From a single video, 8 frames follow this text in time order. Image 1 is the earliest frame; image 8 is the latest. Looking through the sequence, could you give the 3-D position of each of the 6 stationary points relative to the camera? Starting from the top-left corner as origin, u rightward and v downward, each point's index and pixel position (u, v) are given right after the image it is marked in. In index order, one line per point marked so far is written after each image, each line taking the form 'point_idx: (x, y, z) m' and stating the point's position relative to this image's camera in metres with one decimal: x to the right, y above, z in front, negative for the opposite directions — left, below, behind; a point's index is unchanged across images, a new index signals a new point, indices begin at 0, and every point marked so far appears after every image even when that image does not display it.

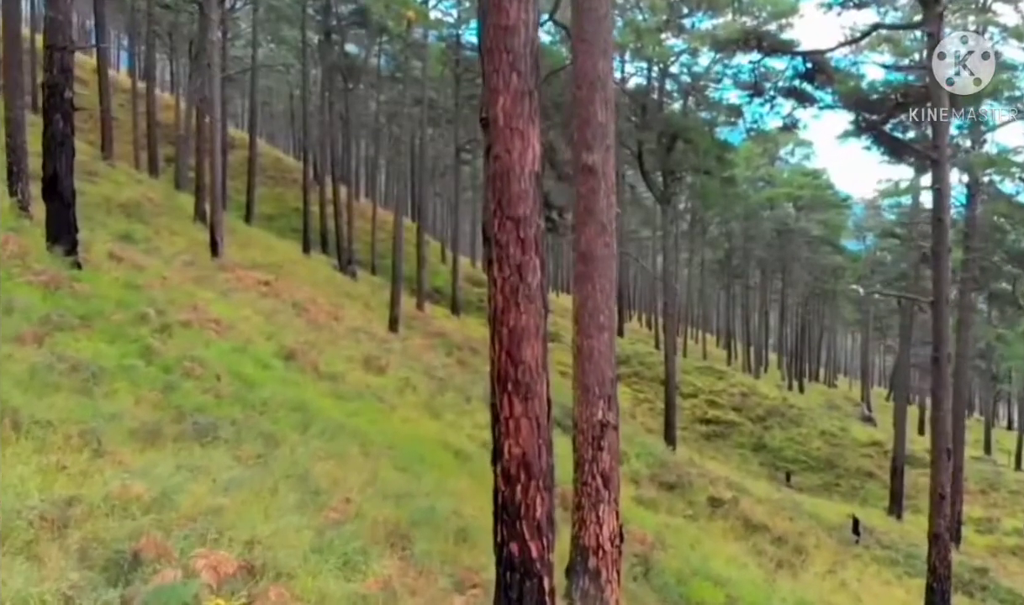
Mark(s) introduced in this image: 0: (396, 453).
0: (-1.4, -1.8, +11.5) m
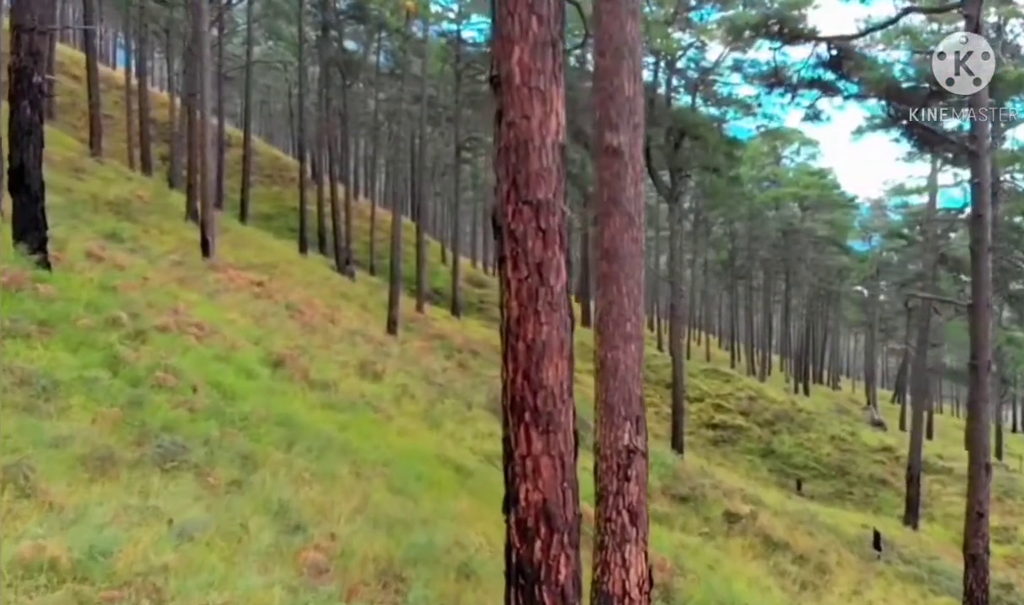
0: (-1.3, -1.9, +10.4) m
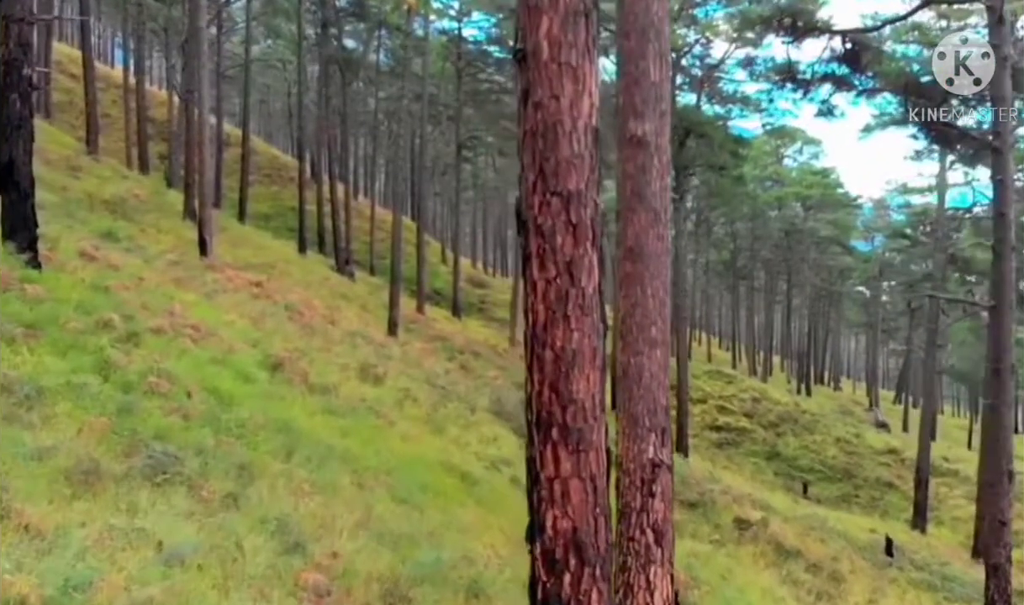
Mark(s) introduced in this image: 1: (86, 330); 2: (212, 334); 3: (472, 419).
0: (-1.2, -1.9, +10.0) m
1: (-4.4, -0.3, +9.8) m
2: (-4.0, -0.4, +12.7) m
3: (-0.7, -2.0, +16.8) m
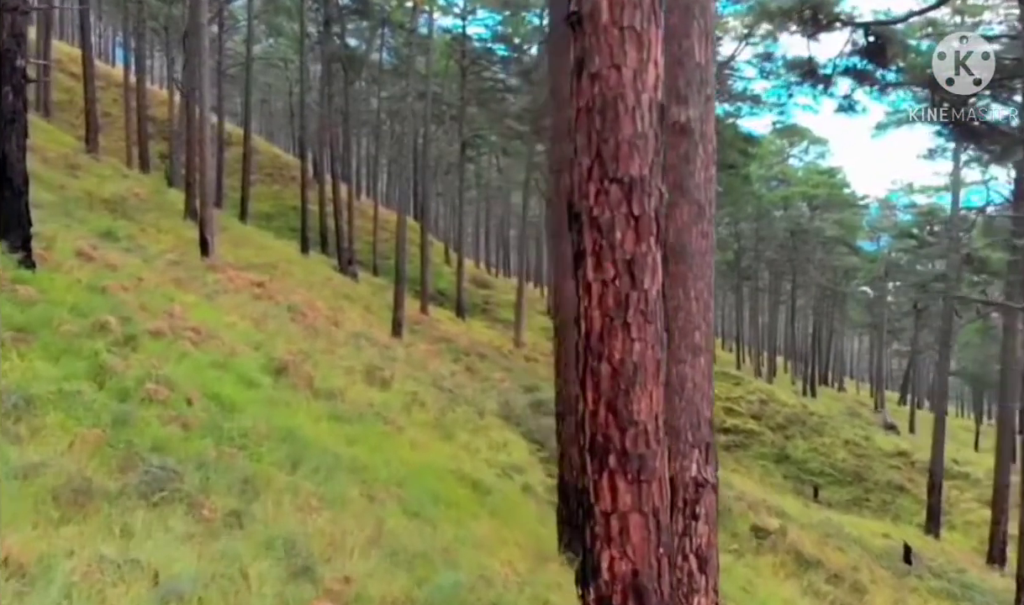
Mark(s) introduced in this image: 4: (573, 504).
0: (-1.1, -1.9, +9.5) m
1: (-4.2, -0.3, +9.3) m
2: (-3.8, -0.4, +12.2) m
3: (-0.5, -2.1, +16.3) m
4: (+0.6, -2.1, +9.8) m
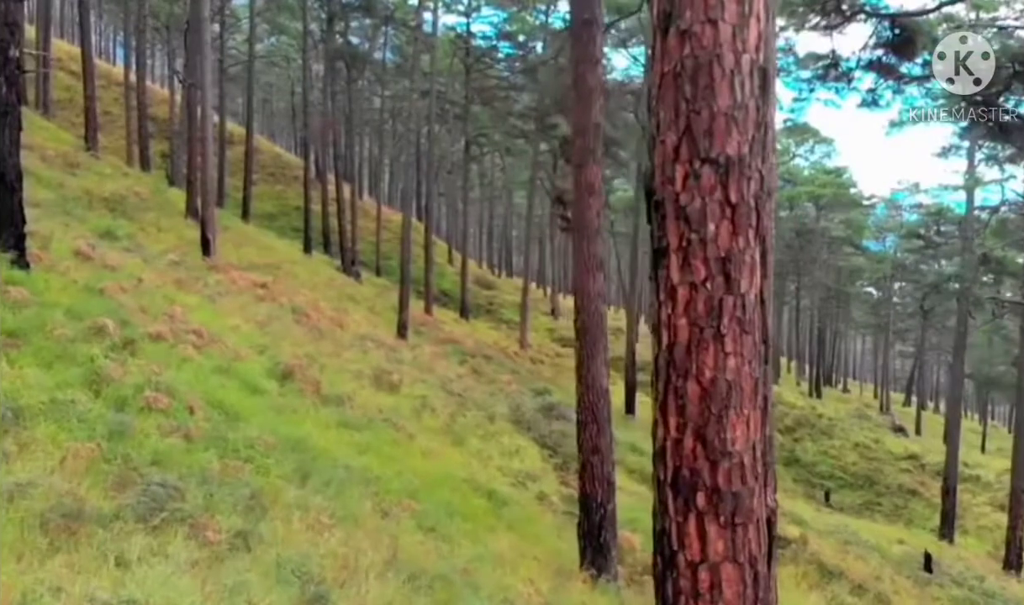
0: (-0.9, -1.9, +9.0) m
1: (-4.0, -0.3, +8.8) m
2: (-3.6, -0.5, +11.7) m
3: (-0.3, -2.1, +15.8) m
4: (+0.8, -2.1, +9.3) m
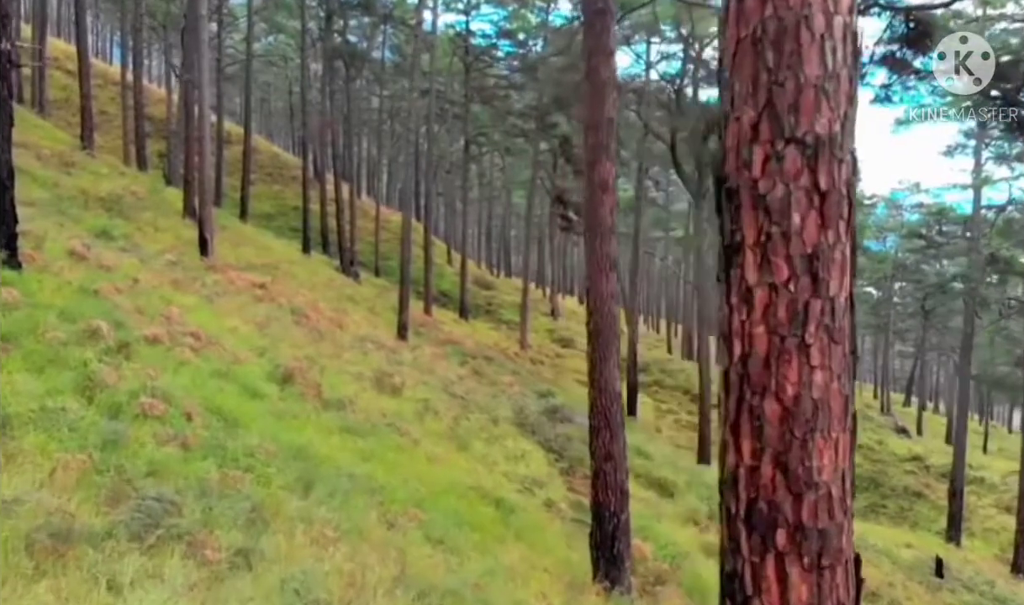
0: (-0.8, -1.9, +8.6) m
1: (-3.9, -0.3, +8.4) m
2: (-3.5, -0.5, +11.4) m
3: (-0.3, -2.1, +15.5) m
4: (+0.9, -2.1, +8.9) m
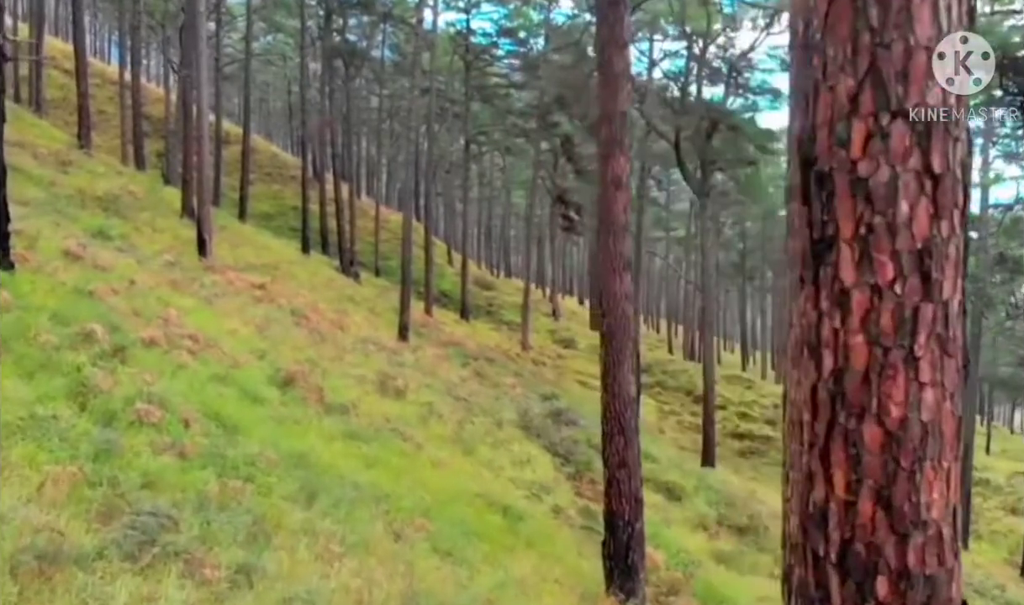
0: (-0.7, -1.9, +8.3) m
1: (-3.8, -0.4, +8.1) m
2: (-3.4, -0.5, +11.0) m
3: (-0.2, -2.1, +15.2) m
4: (+1.0, -2.1, +8.6) m
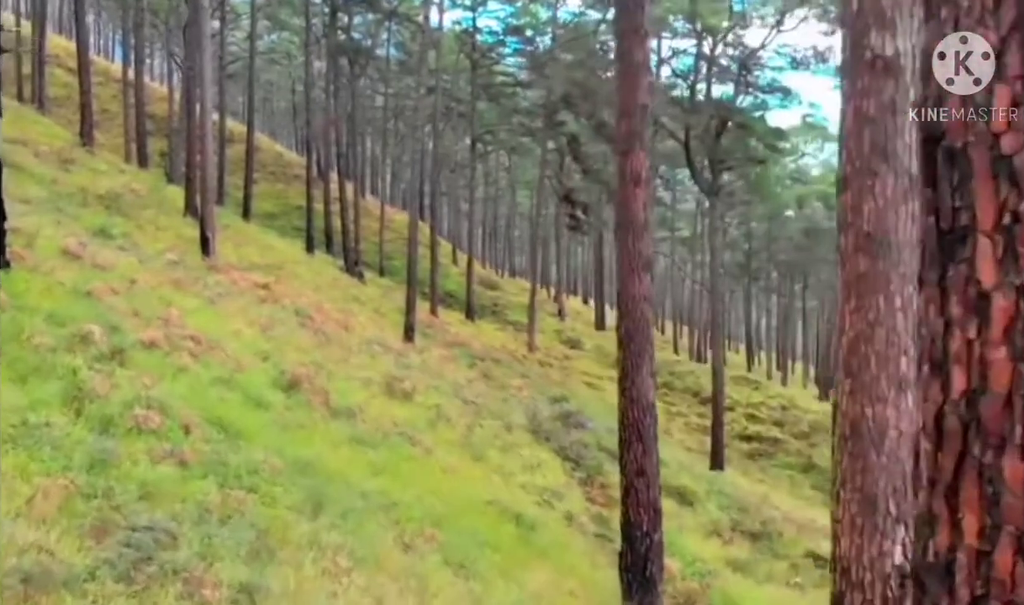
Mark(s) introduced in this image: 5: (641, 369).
0: (-0.6, -1.9, +8.0) m
1: (-3.7, -0.4, +7.8) m
2: (-3.3, -0.5, +10.7) m
3: (0.0, -2.1, +14.8) m
4: (+1.1, -2.1, +8.3) m
5: (+1.1, -0.6, +8.2) m
